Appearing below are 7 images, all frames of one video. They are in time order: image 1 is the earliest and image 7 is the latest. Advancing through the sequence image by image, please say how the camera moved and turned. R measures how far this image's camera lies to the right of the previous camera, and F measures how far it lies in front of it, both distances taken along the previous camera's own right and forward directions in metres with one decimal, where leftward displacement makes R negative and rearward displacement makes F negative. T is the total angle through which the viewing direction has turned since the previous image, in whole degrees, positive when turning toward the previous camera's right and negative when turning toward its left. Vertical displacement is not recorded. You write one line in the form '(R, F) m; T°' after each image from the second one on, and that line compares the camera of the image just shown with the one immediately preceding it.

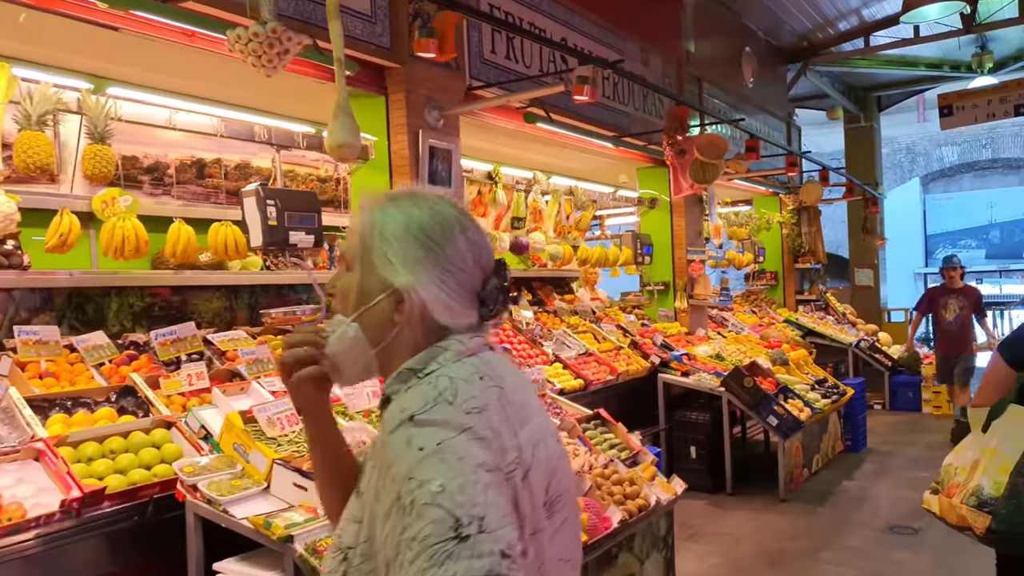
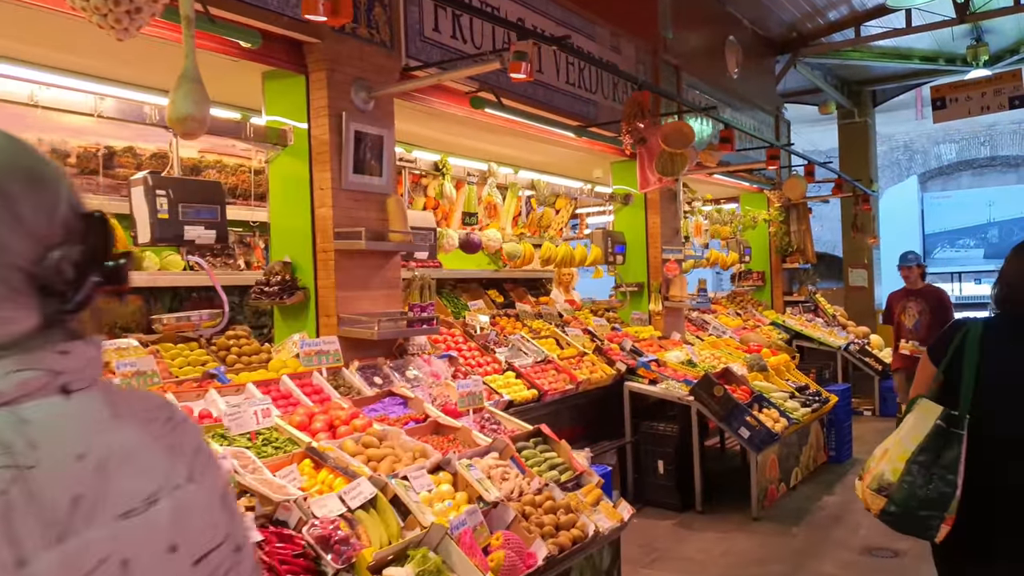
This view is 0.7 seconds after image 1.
(+0.3, +0.5) m; 0°
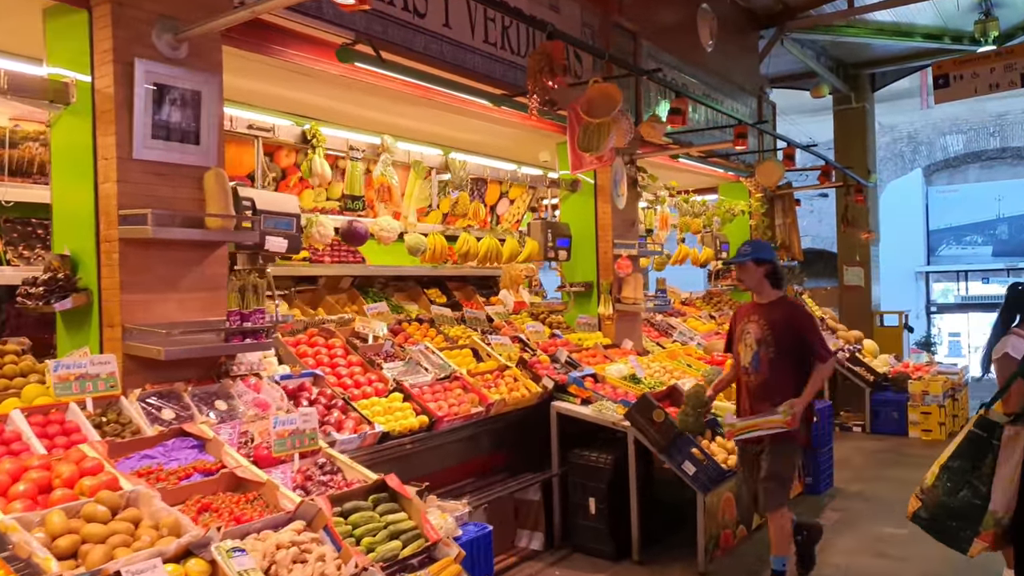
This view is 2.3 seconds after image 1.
(+0.6, +1.0) m; 0°
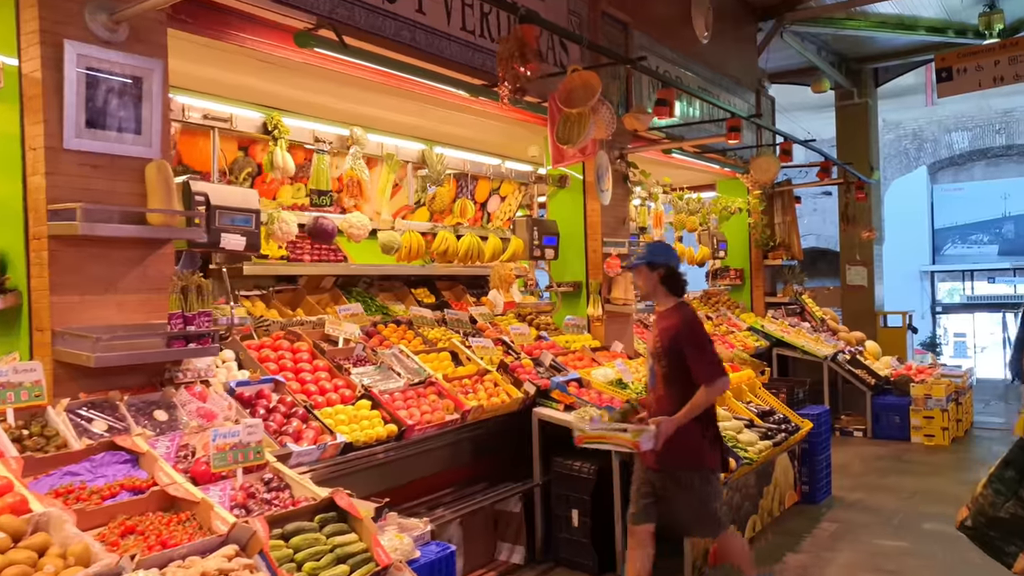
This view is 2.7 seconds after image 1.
(+0.1, +0.3) m; 0°
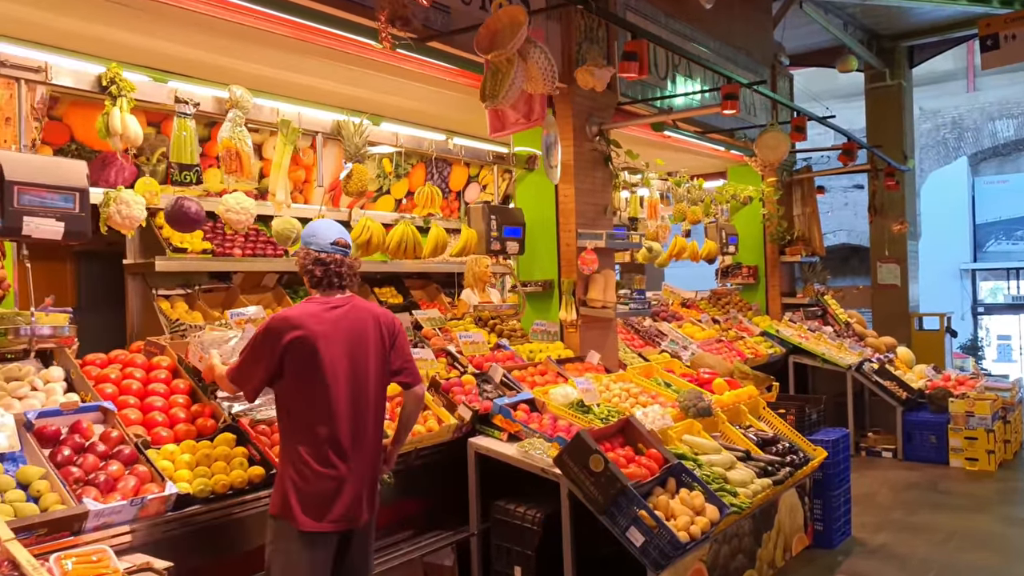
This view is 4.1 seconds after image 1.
(+0.5, +1.0) m; -2°
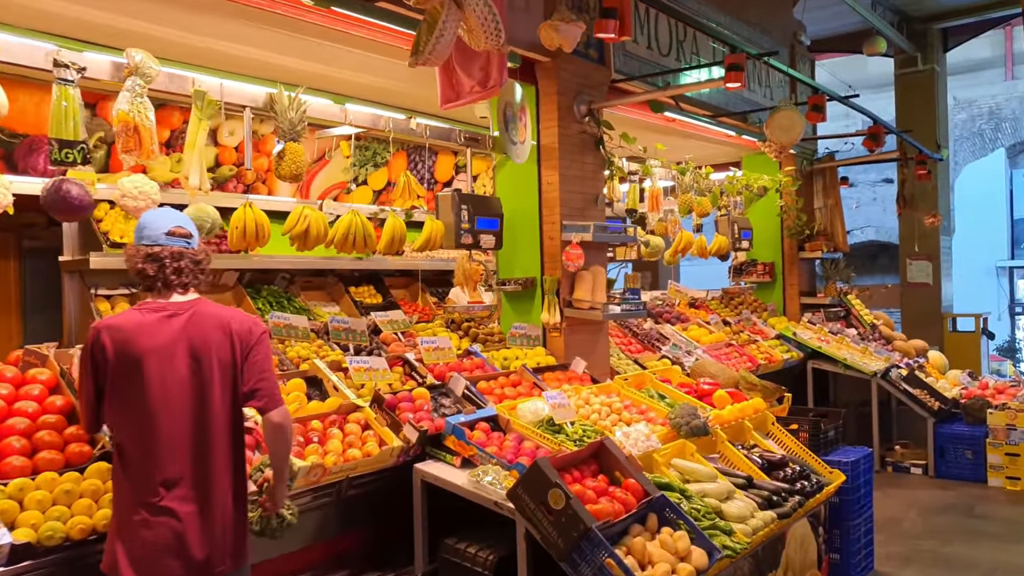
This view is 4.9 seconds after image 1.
(+0.3, +0.6) m; -2°
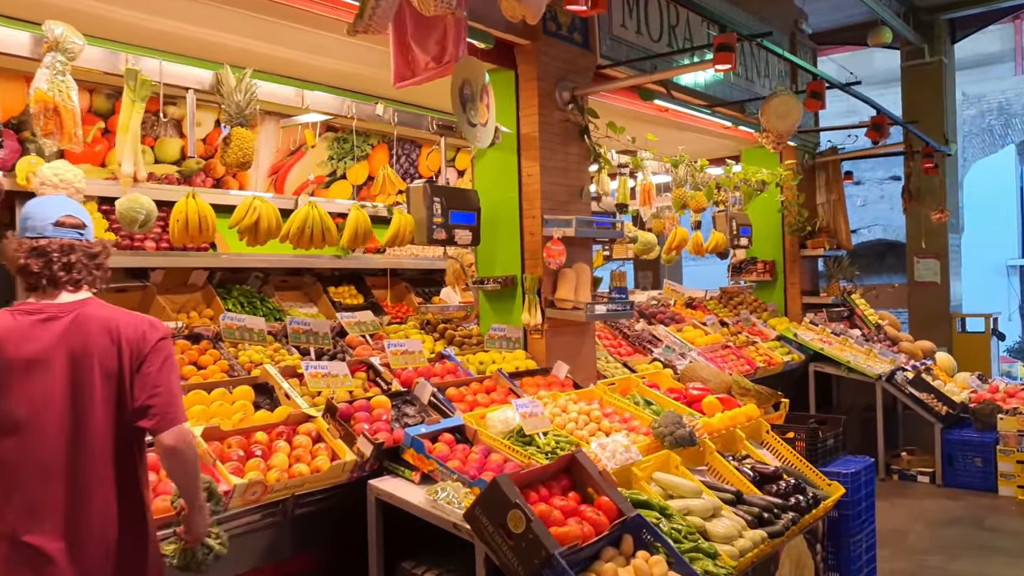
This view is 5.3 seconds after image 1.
(+0.2, +0.3) m; 0°
